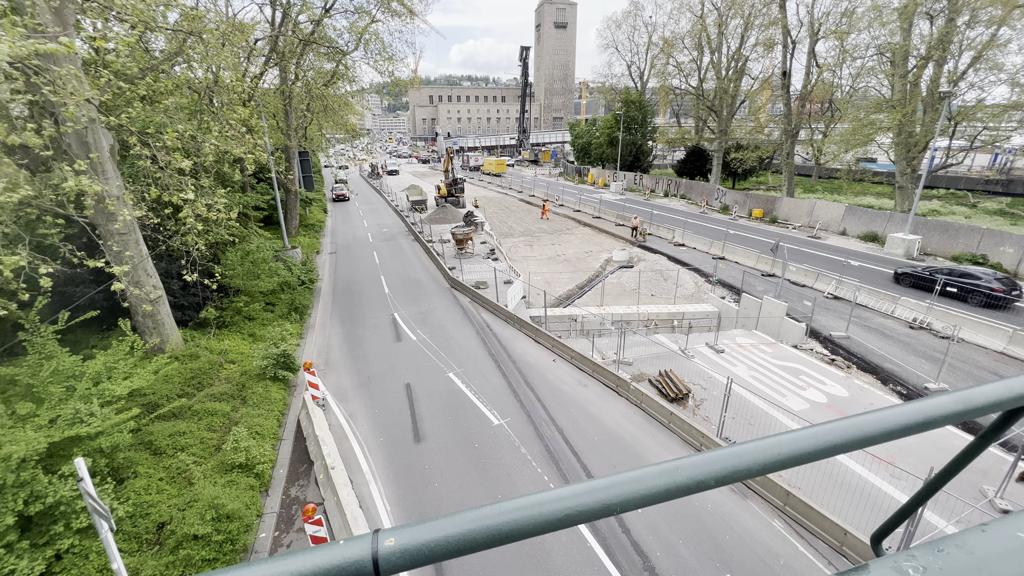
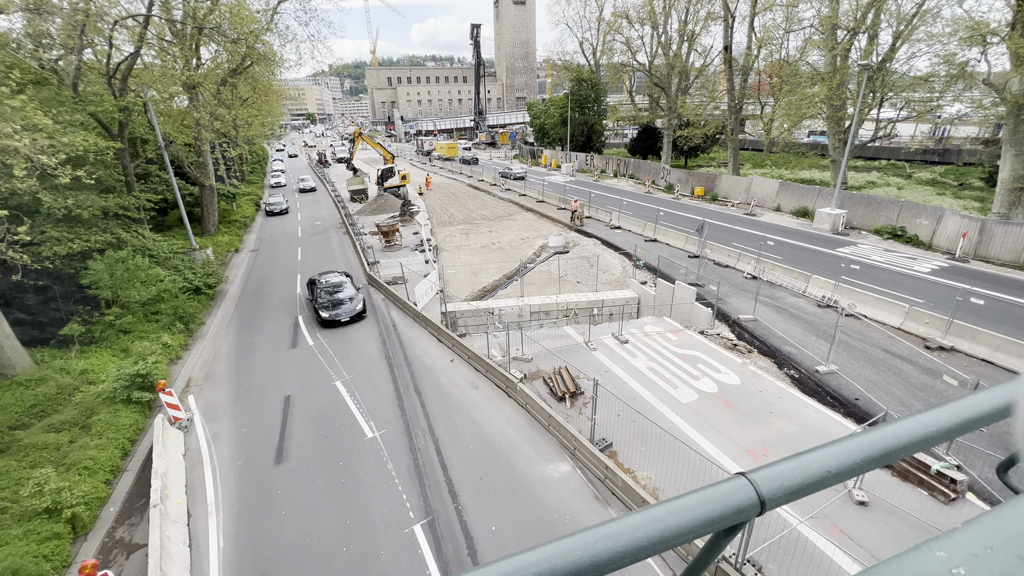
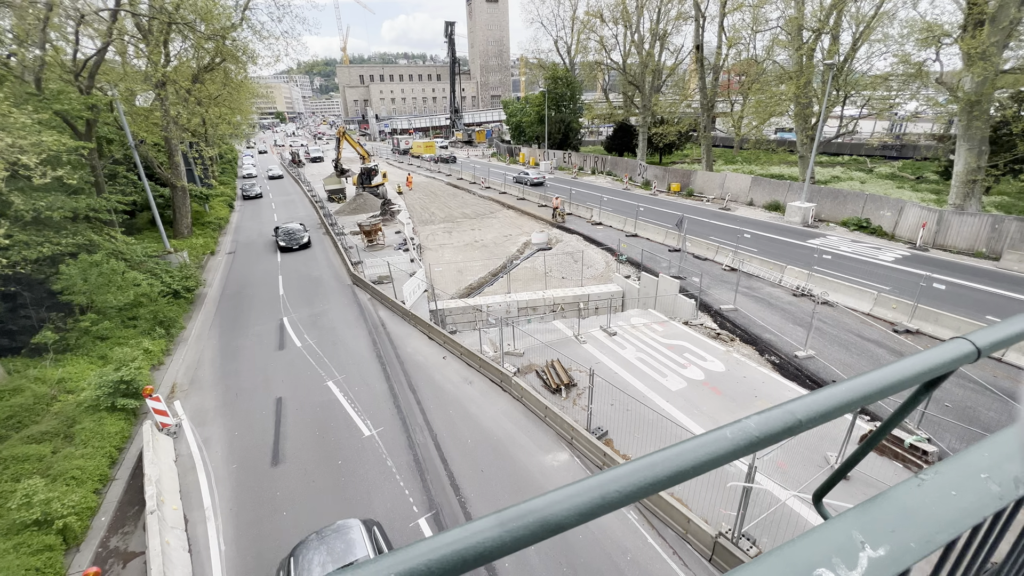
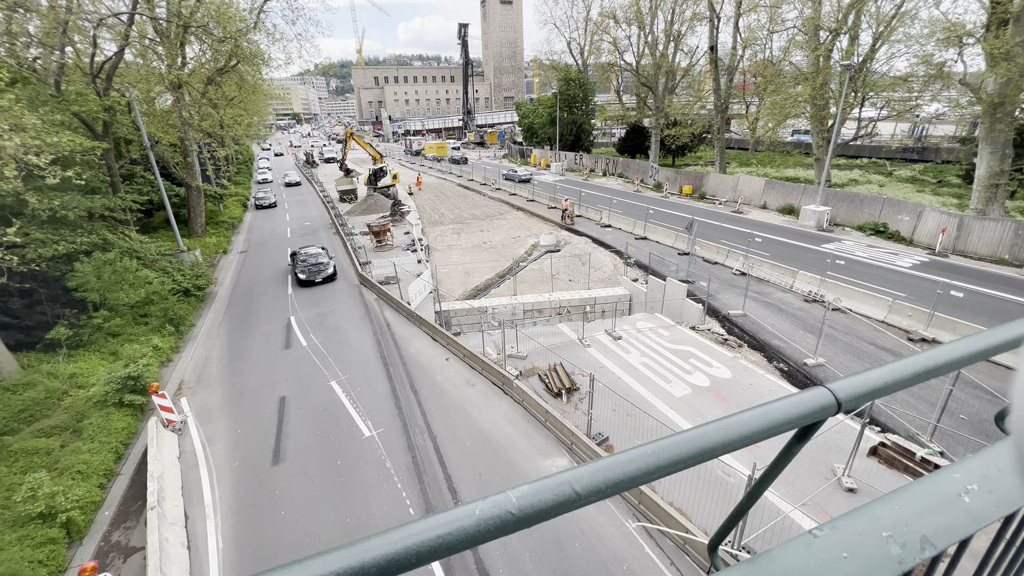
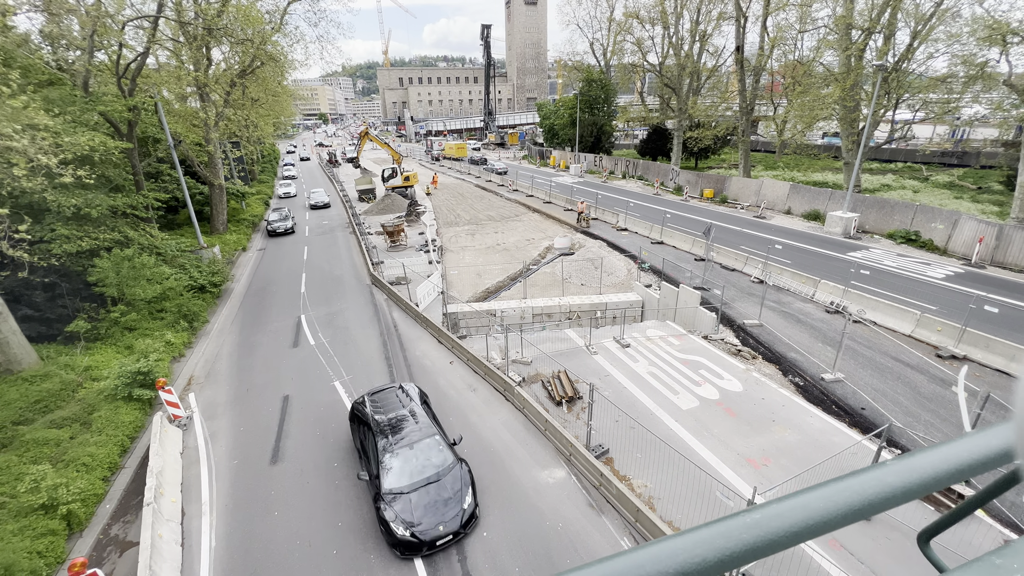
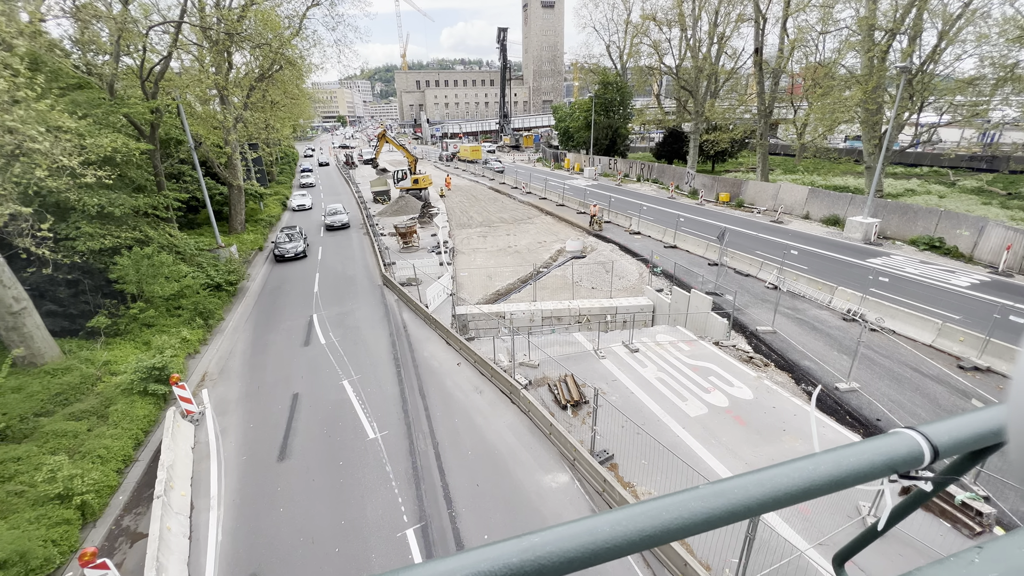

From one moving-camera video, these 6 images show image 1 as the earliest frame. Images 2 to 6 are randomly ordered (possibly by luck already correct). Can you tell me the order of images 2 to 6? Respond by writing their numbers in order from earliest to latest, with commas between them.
3, 4, 2, 5, 6
